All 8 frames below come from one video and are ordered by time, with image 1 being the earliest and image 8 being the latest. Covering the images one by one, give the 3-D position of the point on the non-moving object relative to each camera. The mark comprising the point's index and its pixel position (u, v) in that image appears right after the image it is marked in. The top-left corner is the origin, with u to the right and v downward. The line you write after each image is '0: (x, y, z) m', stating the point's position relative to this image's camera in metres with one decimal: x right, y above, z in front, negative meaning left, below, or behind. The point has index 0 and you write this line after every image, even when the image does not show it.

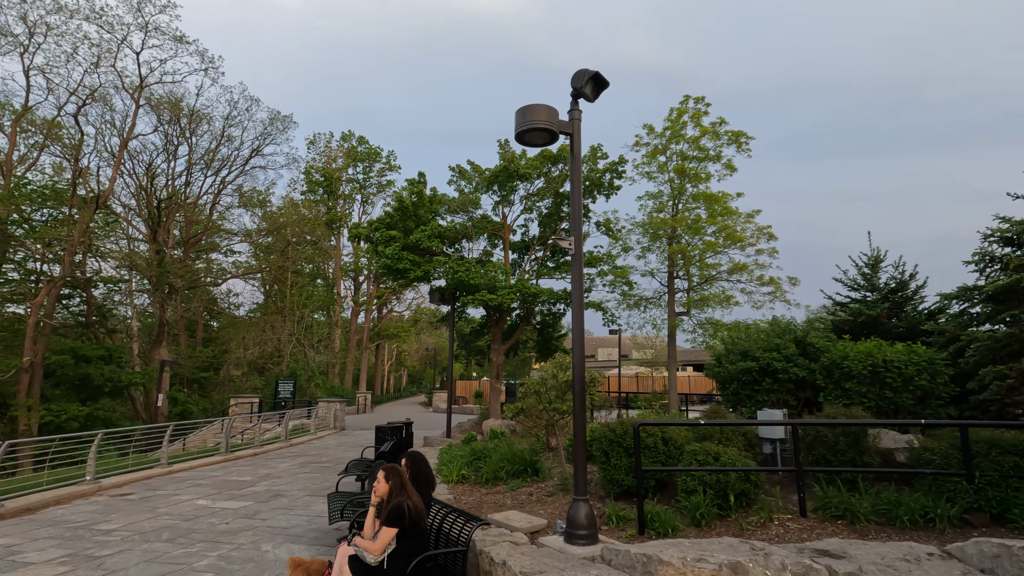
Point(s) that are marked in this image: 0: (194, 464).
0: (-7.4, -4.1, +12.5) m
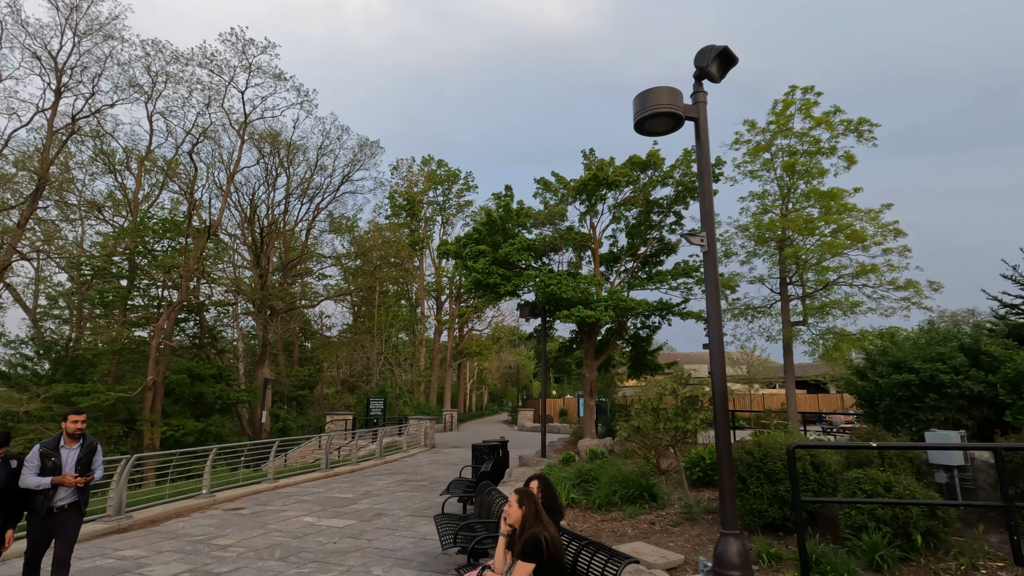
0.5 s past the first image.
0: (-5.1, -4.6, +12.7) m
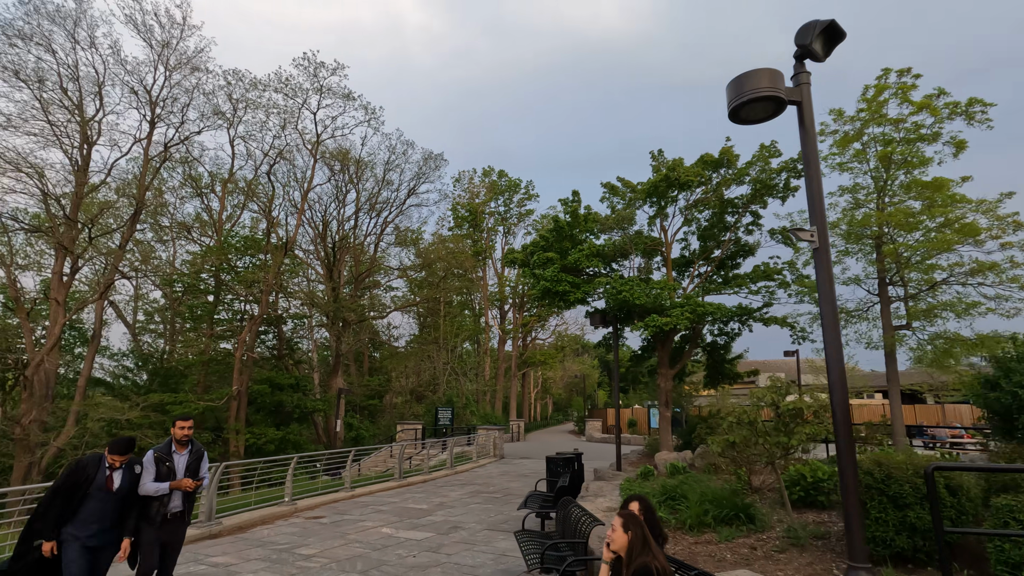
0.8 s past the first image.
0: (-3.4, -4.9, +12.9) m
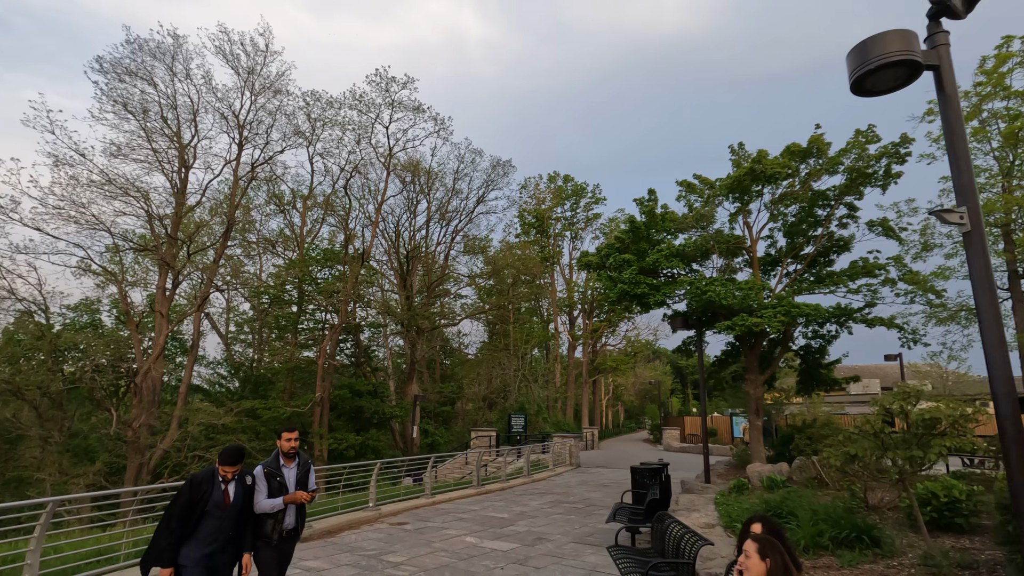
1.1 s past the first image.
0: (-1.4, -5.0, +12.8) m
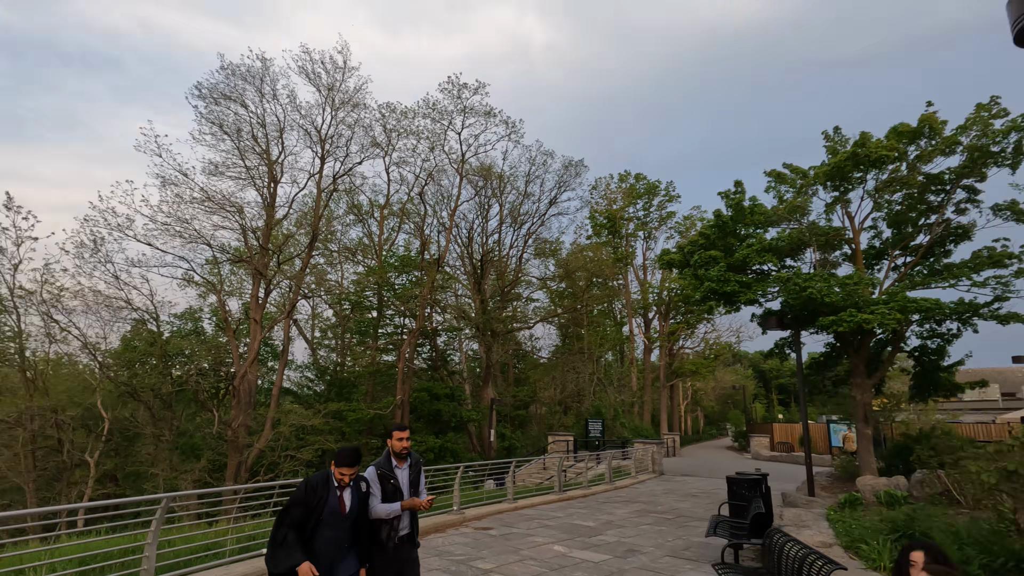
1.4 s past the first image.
0: (+0.5, -5.1, +12.6) m
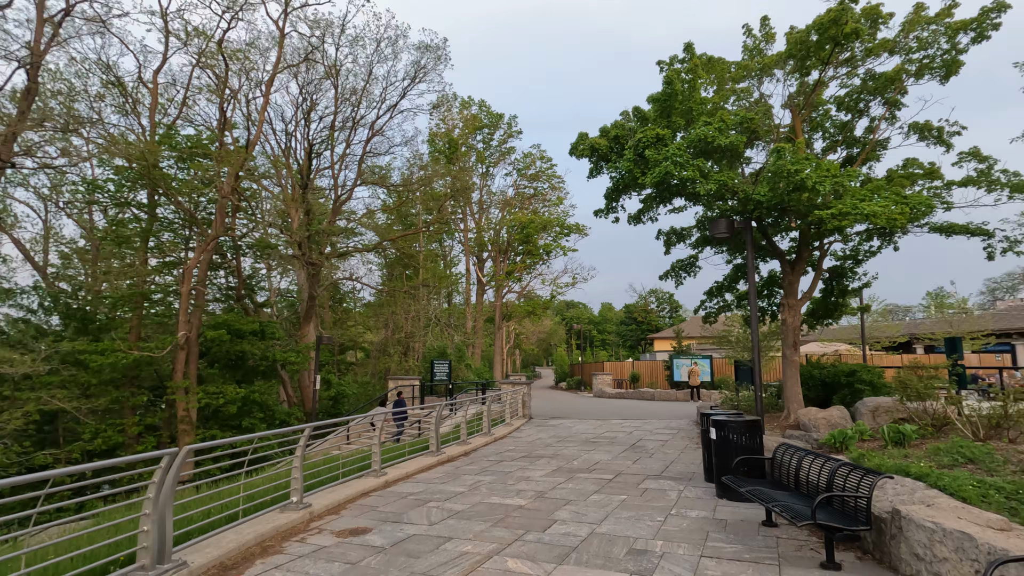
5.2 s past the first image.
0: (-1.6, -2.9, +8.6) m
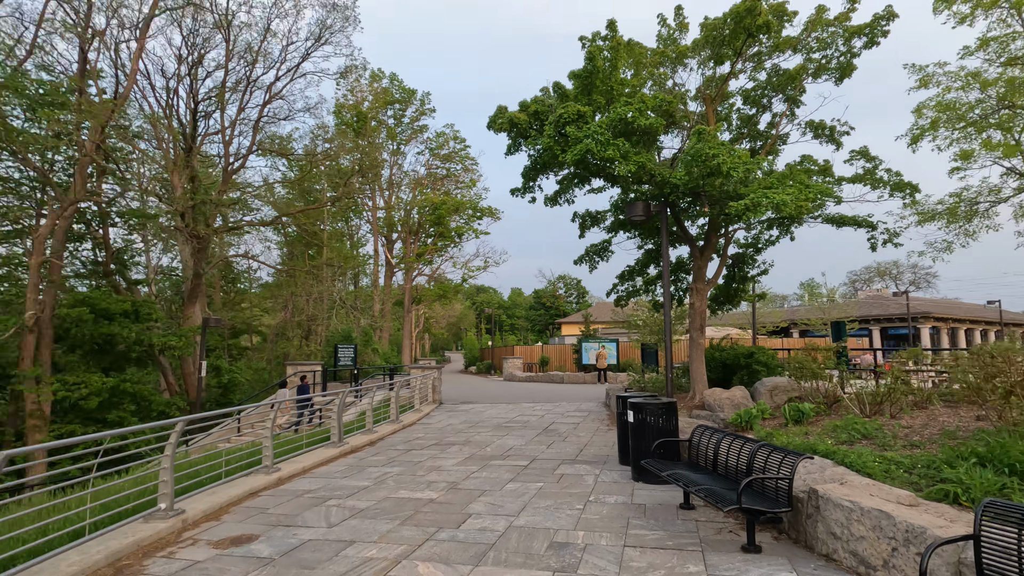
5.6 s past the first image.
0: (-3.0, -2.6, +7.8) m
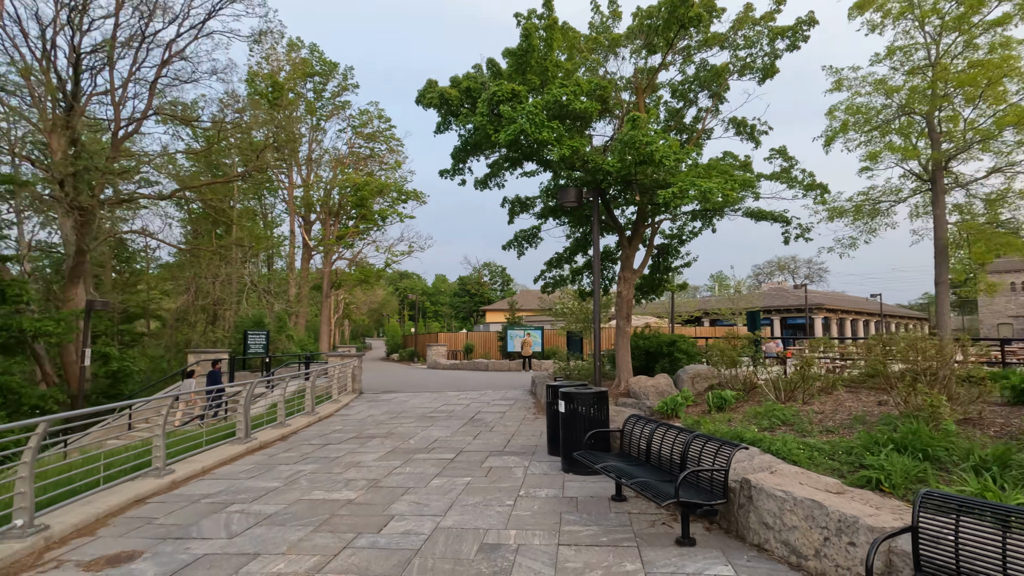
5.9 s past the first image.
0: (-4.0, -2.3, +7.0) m
